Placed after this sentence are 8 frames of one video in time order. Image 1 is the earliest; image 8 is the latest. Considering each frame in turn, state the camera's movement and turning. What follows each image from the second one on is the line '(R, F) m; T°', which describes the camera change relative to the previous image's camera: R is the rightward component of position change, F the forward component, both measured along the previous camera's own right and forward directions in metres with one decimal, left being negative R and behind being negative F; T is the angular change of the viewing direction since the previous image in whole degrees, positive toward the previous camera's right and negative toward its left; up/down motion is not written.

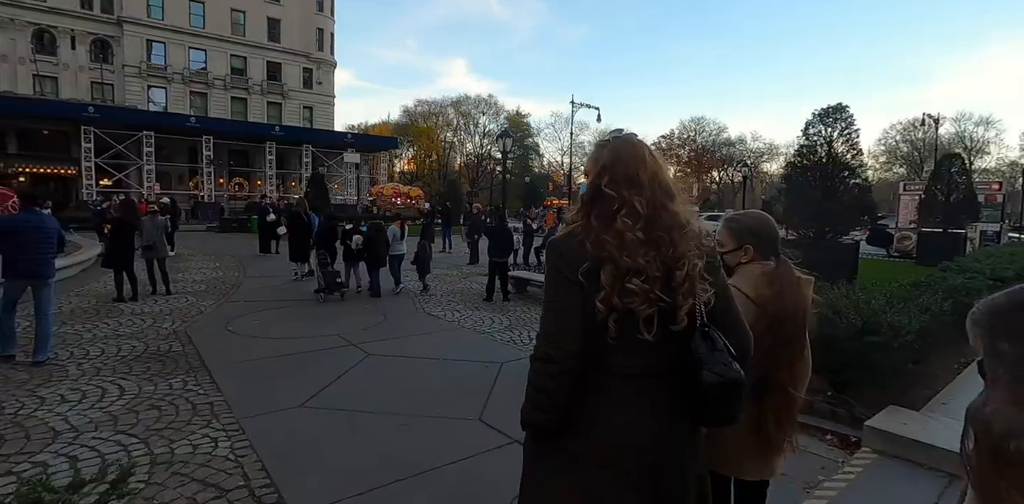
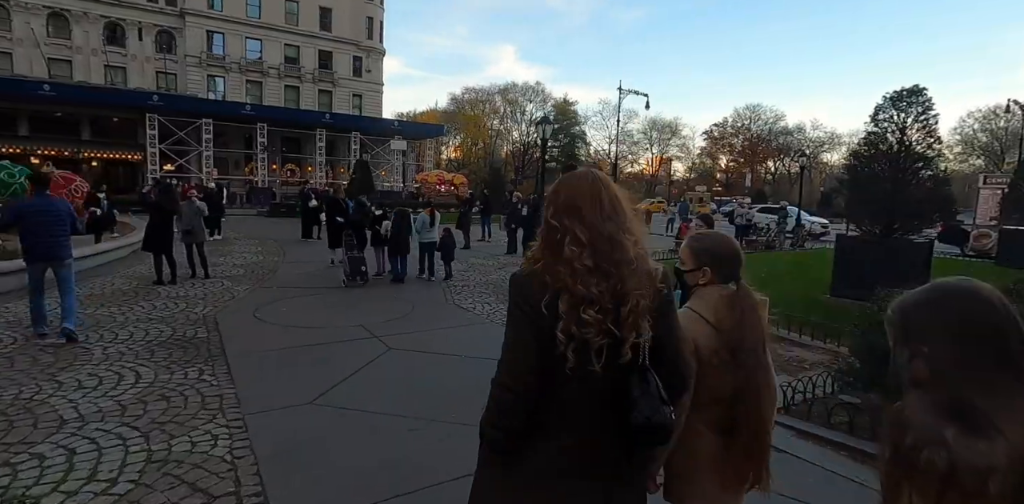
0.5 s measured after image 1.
(+0.2, +0.4) m; -5°
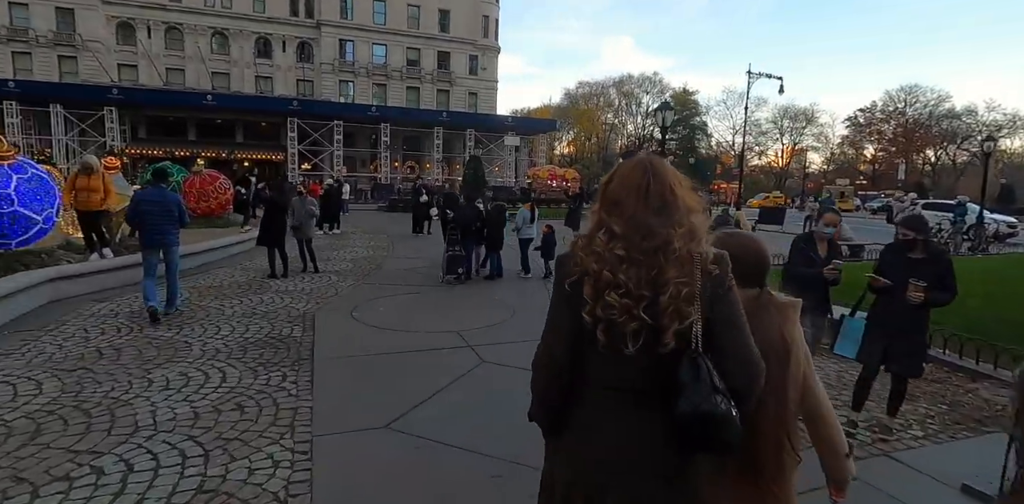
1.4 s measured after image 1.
(0.0, +0.8) m; -12°
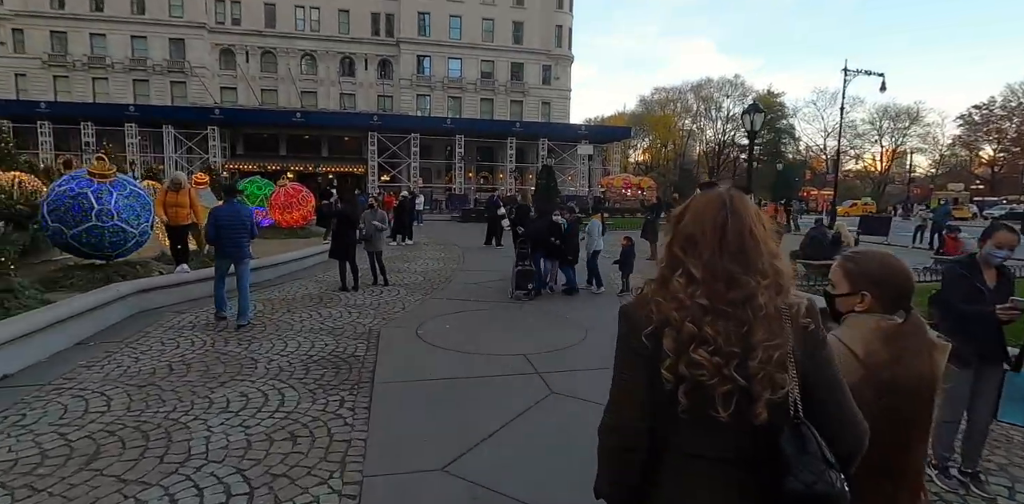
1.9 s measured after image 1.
(0.0, +0.4) m; -8°
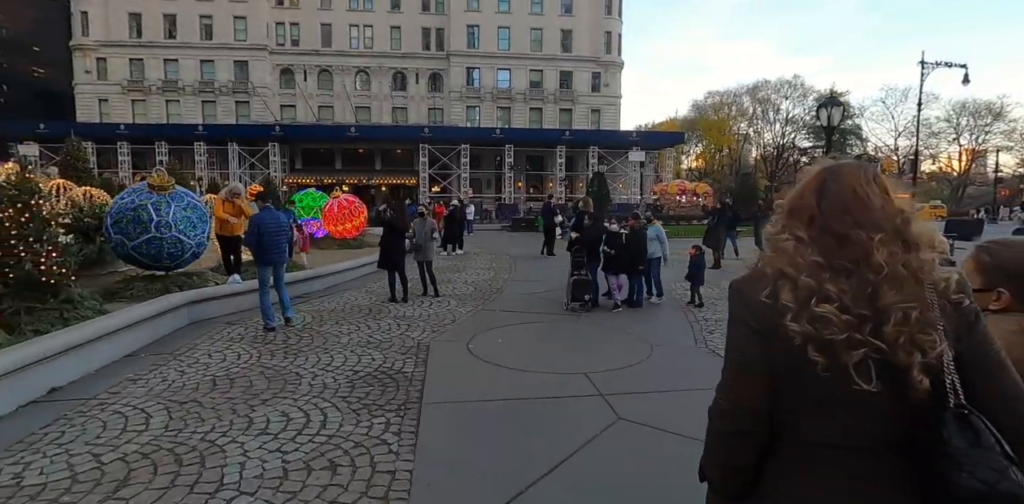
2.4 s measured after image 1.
(-0.1, +0.5) m; -5°
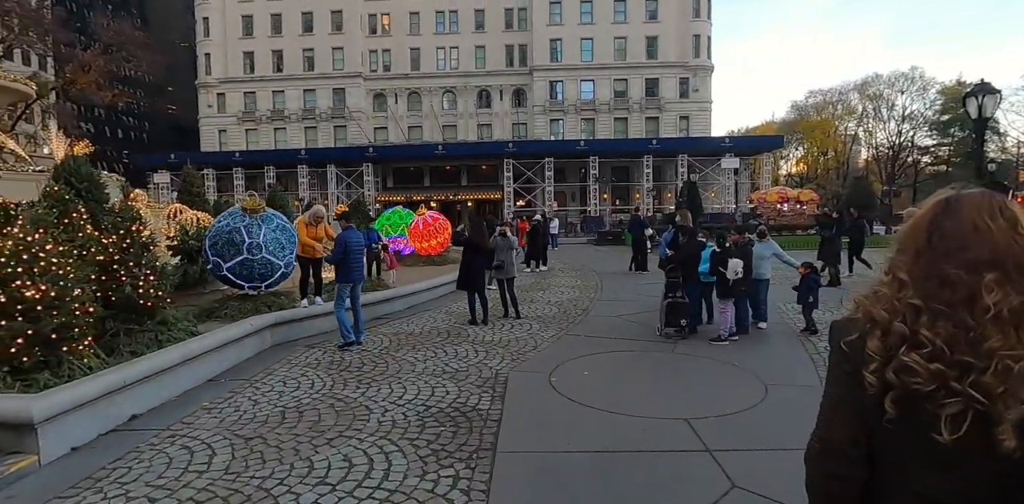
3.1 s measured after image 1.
(0.0, +0.6) m; -9°
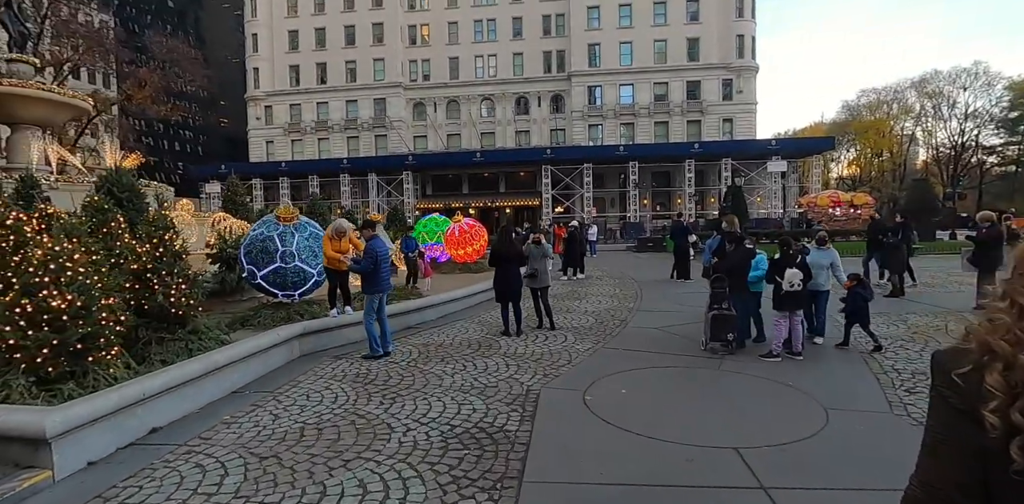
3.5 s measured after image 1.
(+0.1, +0.3) m; -4°
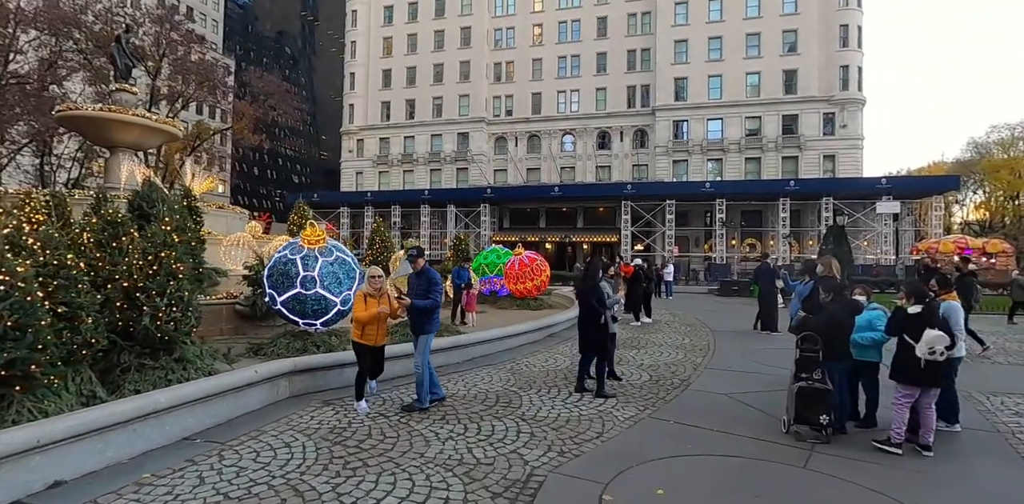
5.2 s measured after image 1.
(+0.6, +1.3) m; -9°
